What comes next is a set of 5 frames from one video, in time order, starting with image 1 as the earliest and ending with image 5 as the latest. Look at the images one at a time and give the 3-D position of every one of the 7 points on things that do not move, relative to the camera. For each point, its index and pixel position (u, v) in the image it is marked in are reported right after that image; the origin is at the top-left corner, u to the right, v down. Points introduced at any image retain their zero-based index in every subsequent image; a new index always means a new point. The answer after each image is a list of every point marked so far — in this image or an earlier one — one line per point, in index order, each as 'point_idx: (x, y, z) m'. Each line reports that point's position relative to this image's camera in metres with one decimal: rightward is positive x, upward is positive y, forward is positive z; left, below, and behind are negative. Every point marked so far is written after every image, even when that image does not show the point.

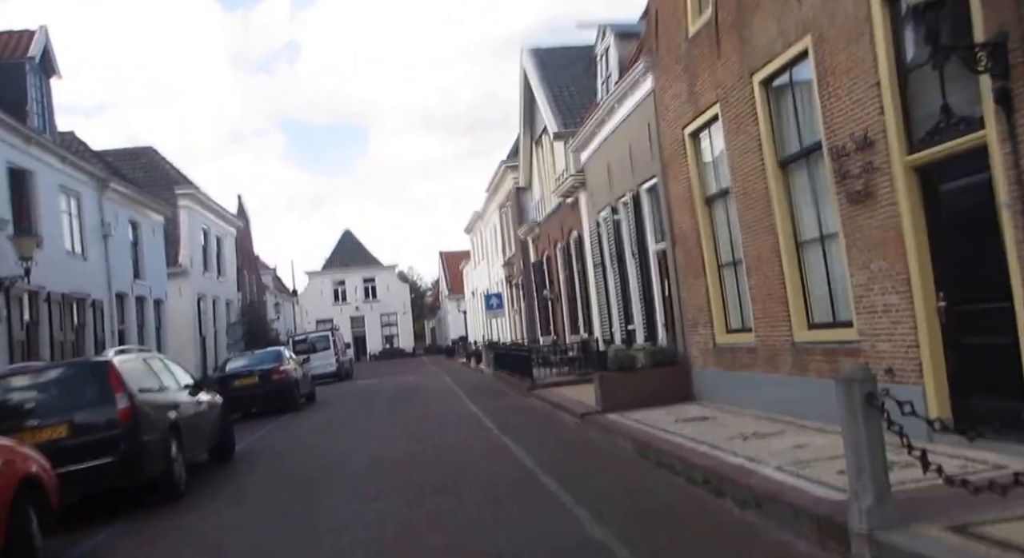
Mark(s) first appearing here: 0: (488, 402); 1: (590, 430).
0: (-0.6, -2.8, +18.6) m
1: (+1.1, -2.2, +11.9) m
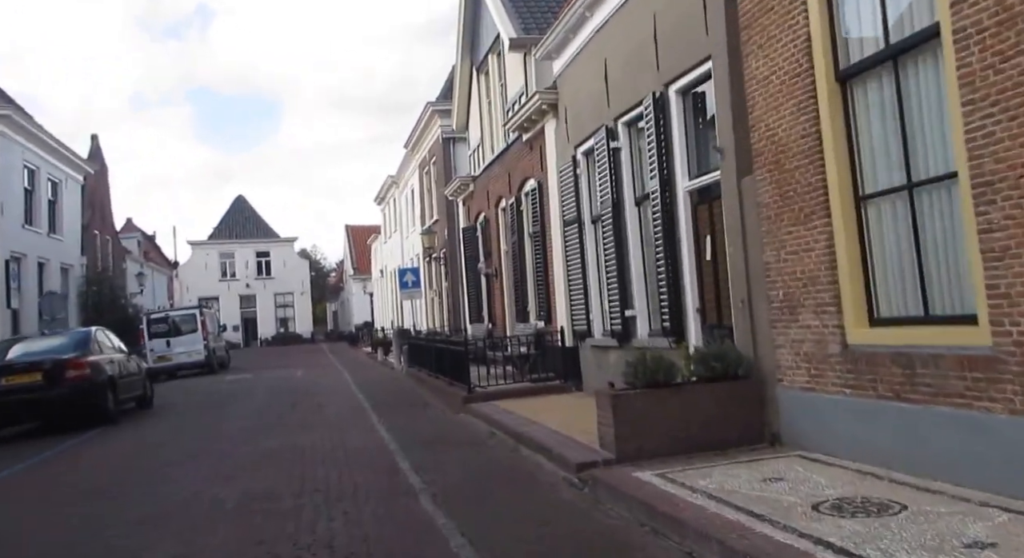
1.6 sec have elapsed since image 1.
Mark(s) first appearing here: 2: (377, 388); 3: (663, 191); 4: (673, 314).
0: (-1.7, -2.1, +12.9) m
1: (+0.7, -1.7, +6.4) m
2: (-3.0, -2.4, +18.3) m
3: (+1.6, +1.0, +9.1) m
4: (+1.8, -0.4, +9.1) m
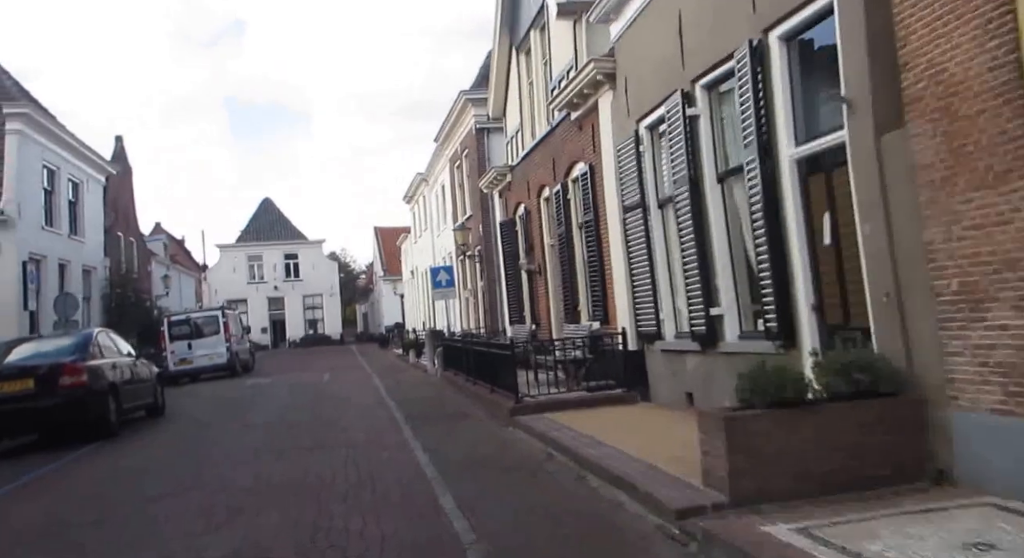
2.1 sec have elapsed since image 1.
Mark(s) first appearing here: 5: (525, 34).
0: (-1.0, -2.1, +11.3) m
1: (+1.2, -1.6, +4.7) m
2: (-2.1, -2.4, +16.7) m
3: (+2.2, +1.1, +7.4) m
4: (+2.4, -0.3, +7.4) m
5: (+0.3, +4.9, +16.4) m
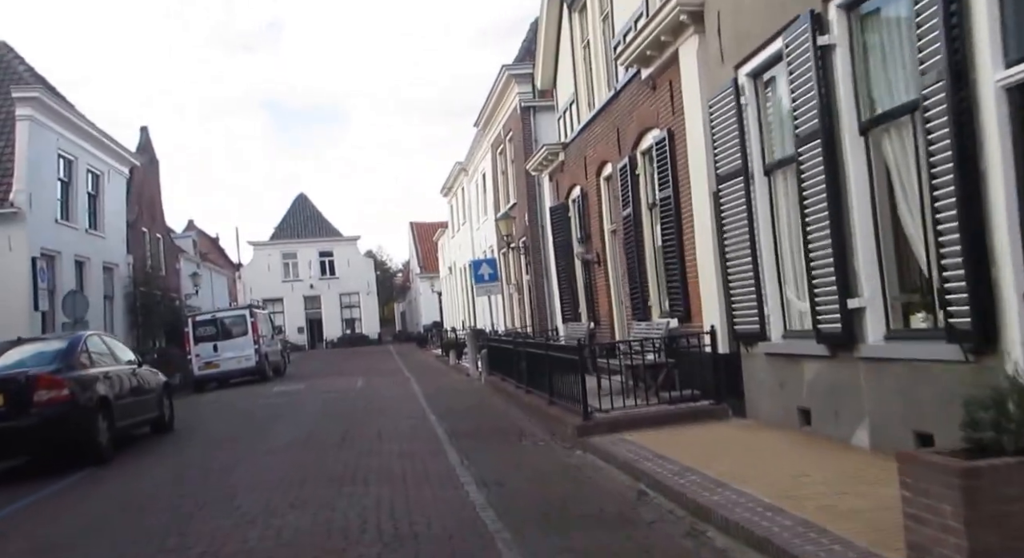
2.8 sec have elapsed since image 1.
0: (-0.2, -2.0, +9.3) m
1: (+1.7, -1.5, +2.6) m
2: (-1.1, -2.2, +14.8) m
3: (+2.8, +1.2, +5.2) m
4: (+2.9, -0.2, +5.2) m
5: (+1.2, +5.0, +14.3) m
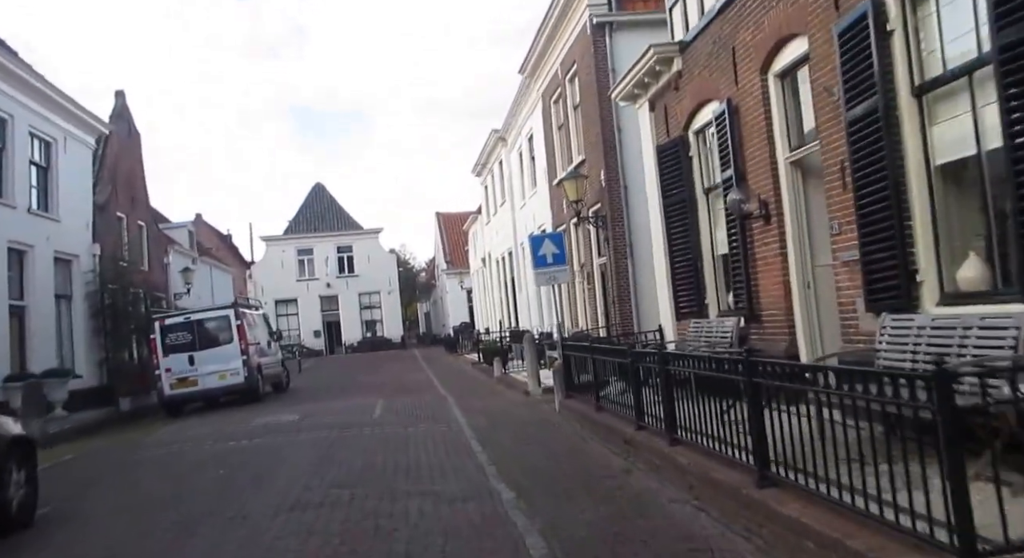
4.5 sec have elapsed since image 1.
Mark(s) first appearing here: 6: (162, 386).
0: (+0.8, -1.6, +3.5) m
1: (+2.5, -1.1, -3.3) m
2: (+0.2, -1.9, +9.0) m
3: (+3.7, +1.6, -0.7) m
4: (+3.9, +0.2, -0.7) m
5: (+2.3, +5.4, +8.5) m
6: (-7.5, -2.2, +17.6) m
